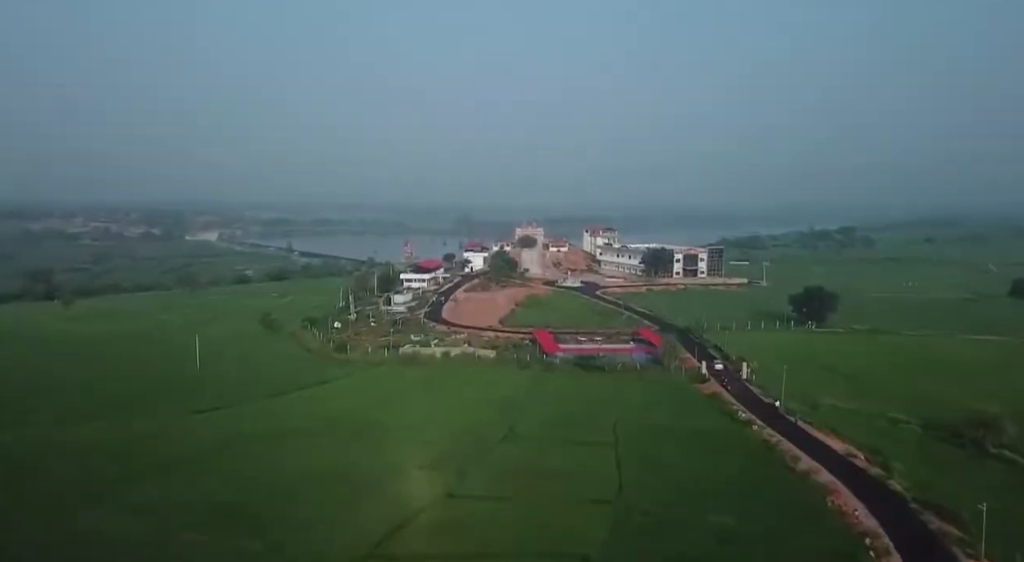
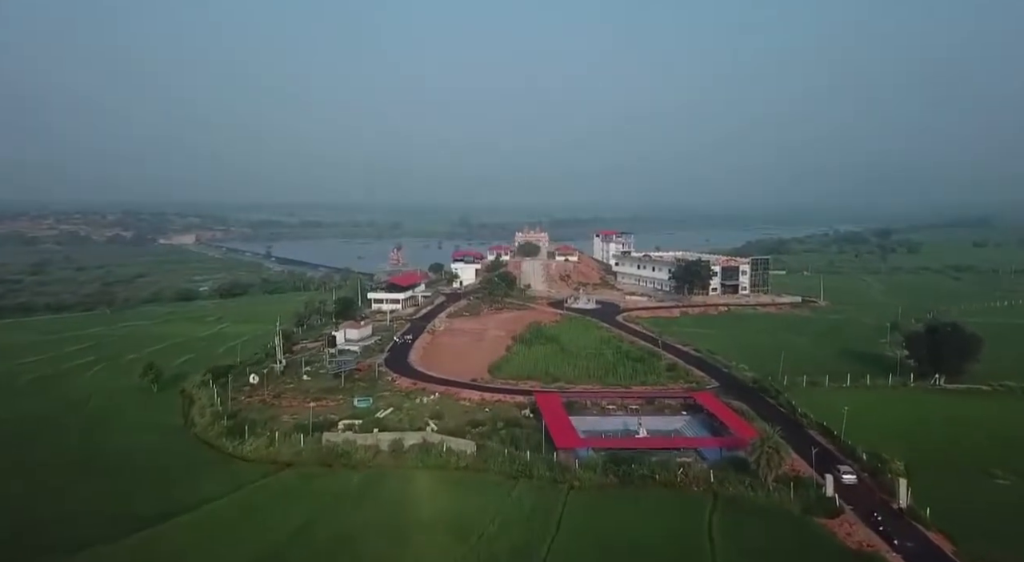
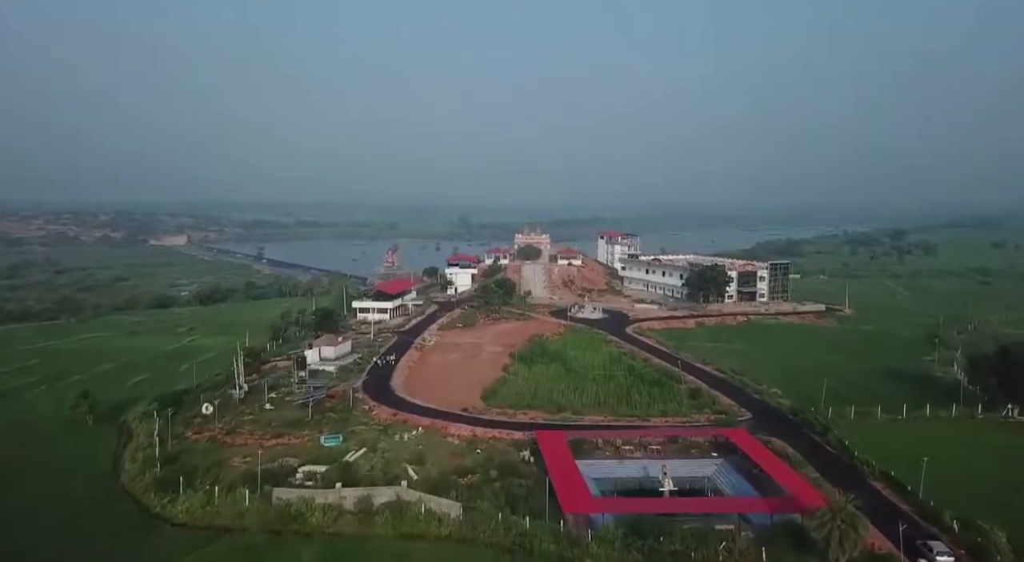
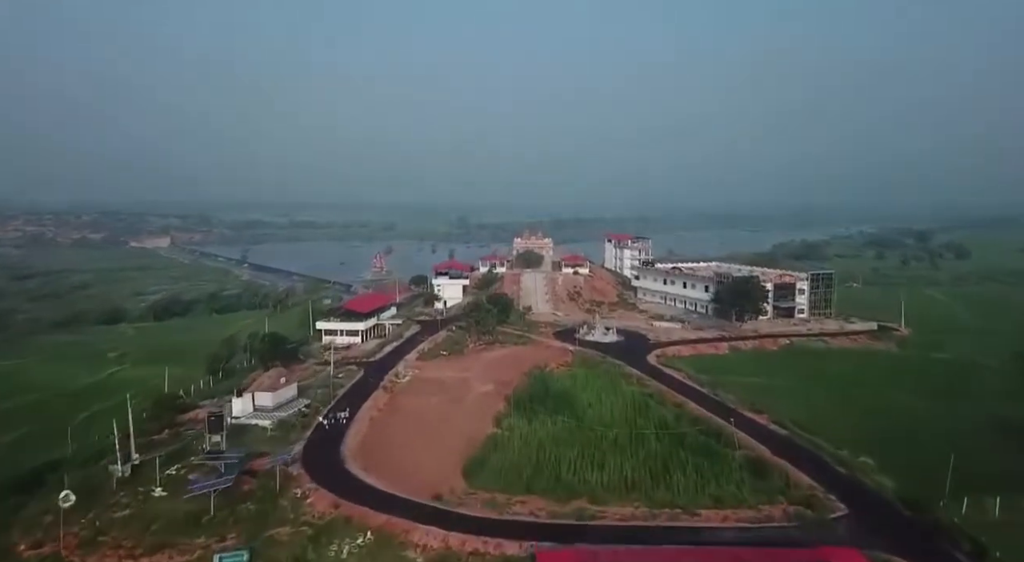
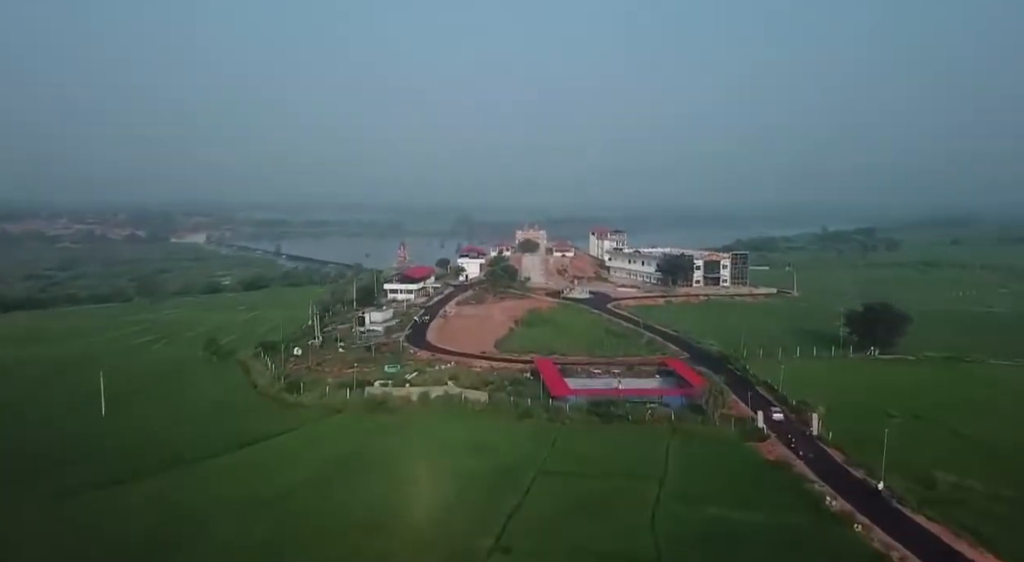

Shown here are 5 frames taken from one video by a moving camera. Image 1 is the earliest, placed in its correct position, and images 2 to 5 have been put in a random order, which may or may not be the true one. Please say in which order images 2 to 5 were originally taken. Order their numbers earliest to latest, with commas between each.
5, 2, 3, 4
